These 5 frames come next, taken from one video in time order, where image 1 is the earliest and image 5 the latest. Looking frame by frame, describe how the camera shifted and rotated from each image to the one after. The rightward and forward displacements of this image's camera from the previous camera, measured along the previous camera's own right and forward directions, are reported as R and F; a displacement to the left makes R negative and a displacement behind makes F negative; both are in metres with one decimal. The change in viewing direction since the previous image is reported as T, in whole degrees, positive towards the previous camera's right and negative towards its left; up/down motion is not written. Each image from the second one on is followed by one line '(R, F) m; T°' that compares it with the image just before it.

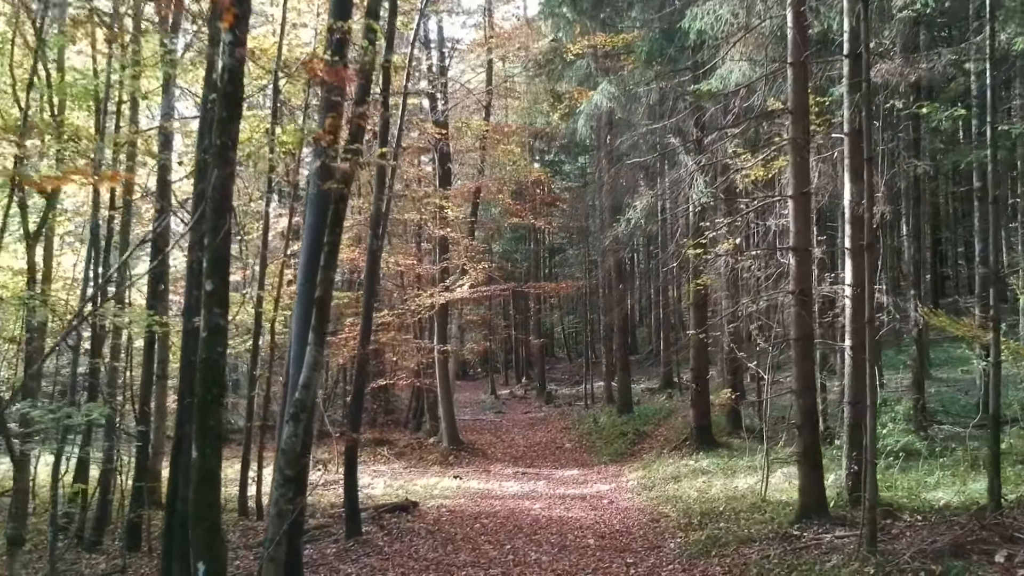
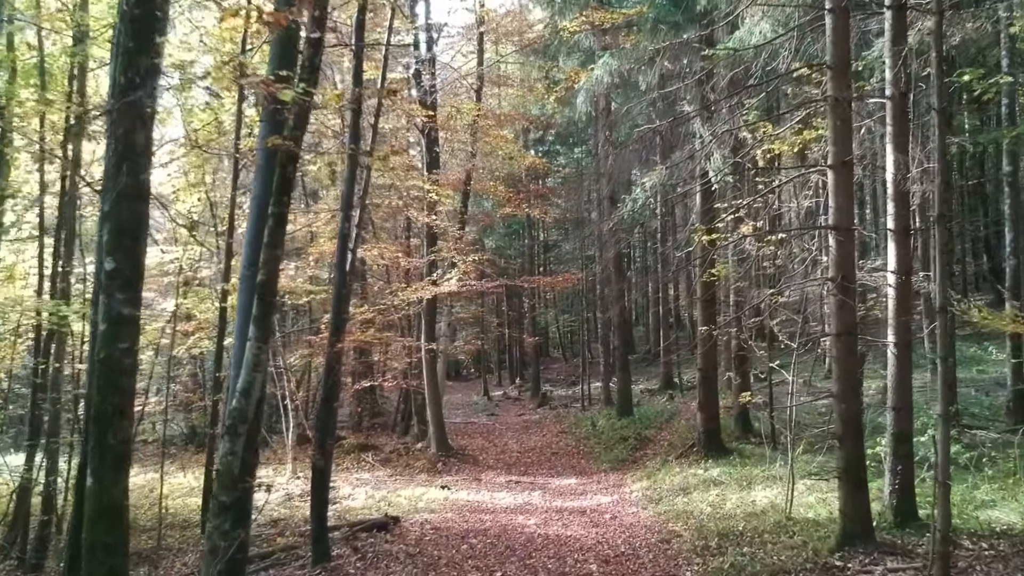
(0.0, +1.3) m; 0°
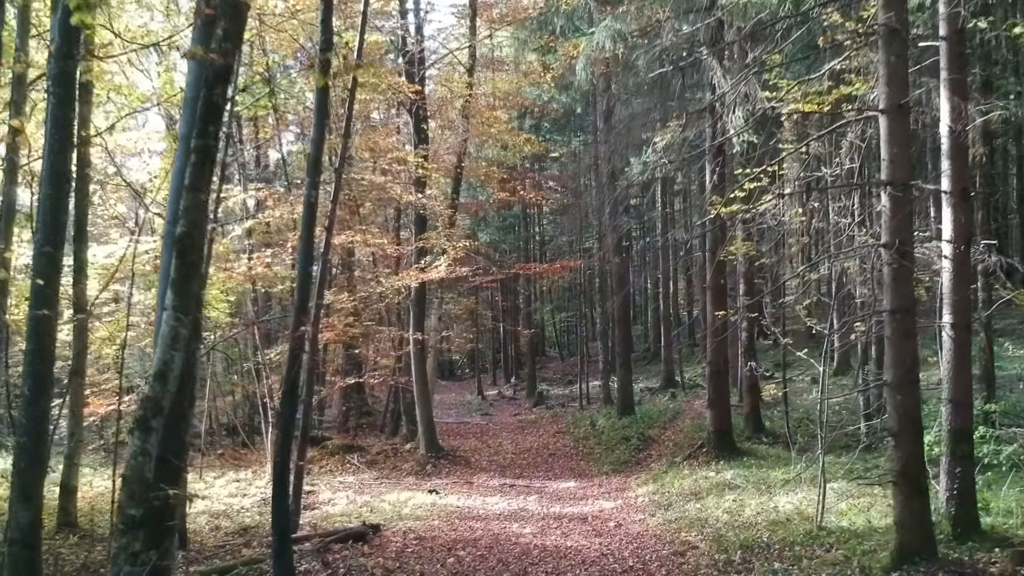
(0.0, +1.2) m; 0°
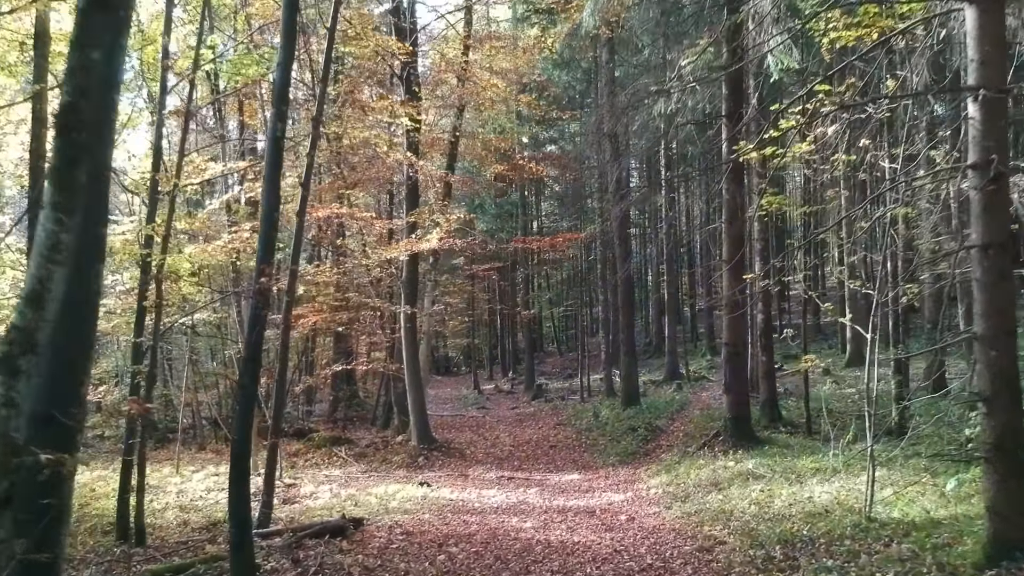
(0.0, +1.1) m; 0°
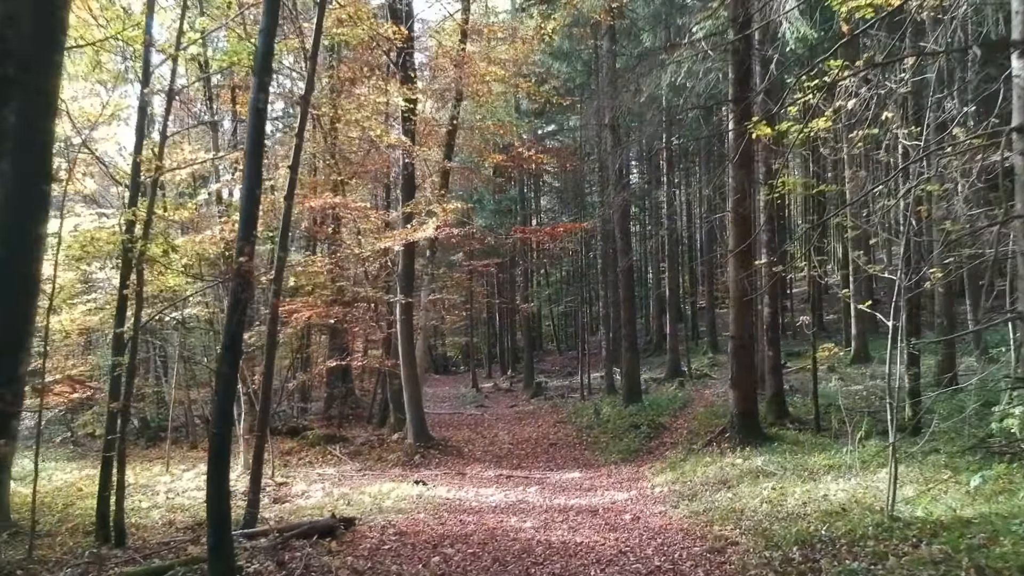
(0.0, +0.4) m; 0°
